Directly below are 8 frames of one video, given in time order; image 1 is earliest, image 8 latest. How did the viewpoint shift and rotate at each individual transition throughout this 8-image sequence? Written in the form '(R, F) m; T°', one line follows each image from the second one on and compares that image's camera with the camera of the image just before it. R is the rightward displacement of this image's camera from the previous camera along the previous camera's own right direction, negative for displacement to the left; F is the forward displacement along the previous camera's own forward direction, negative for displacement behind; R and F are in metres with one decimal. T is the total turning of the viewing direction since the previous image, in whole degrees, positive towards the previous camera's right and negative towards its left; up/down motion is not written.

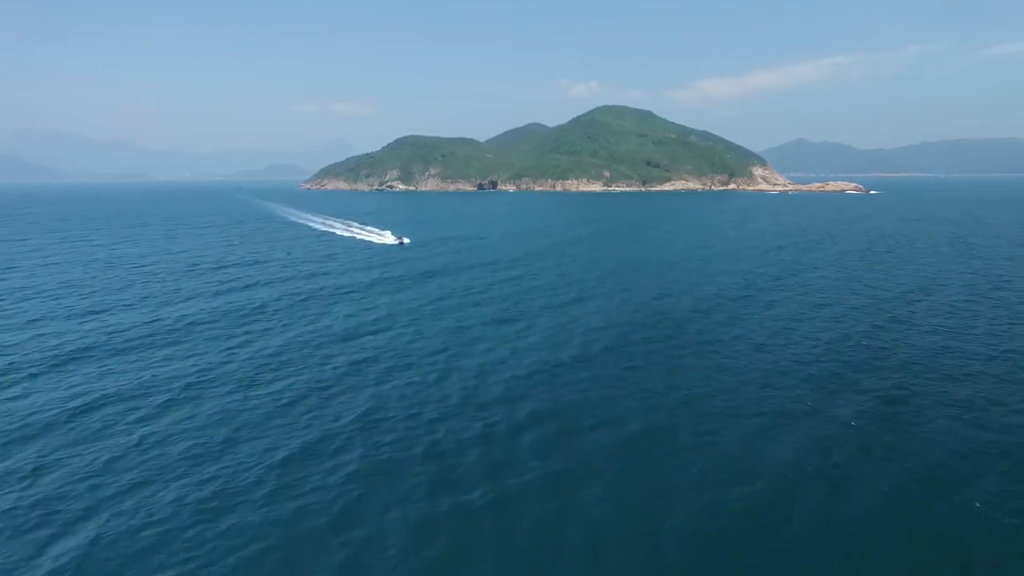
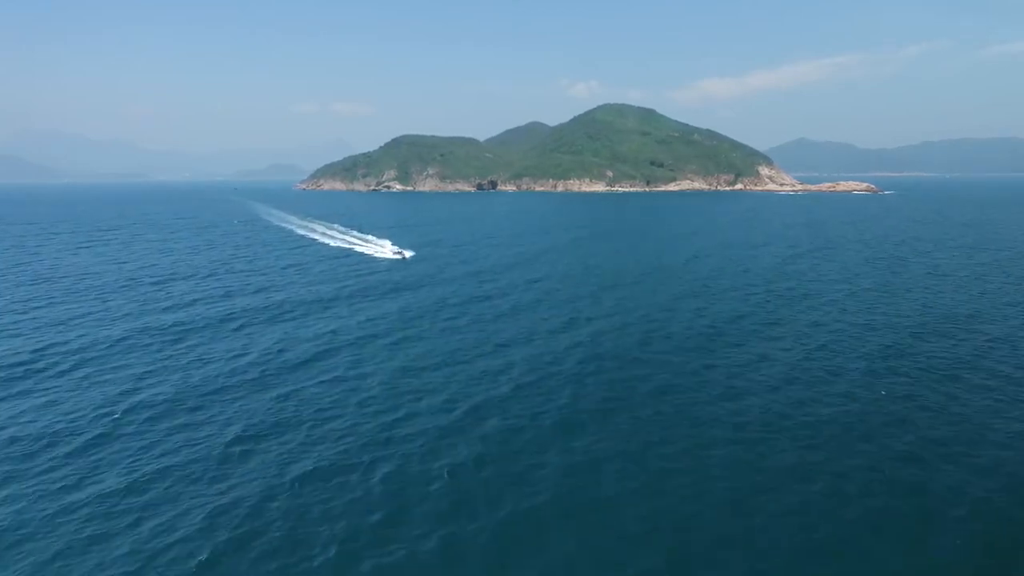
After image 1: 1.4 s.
(+2.1, +14.5) m; 0°
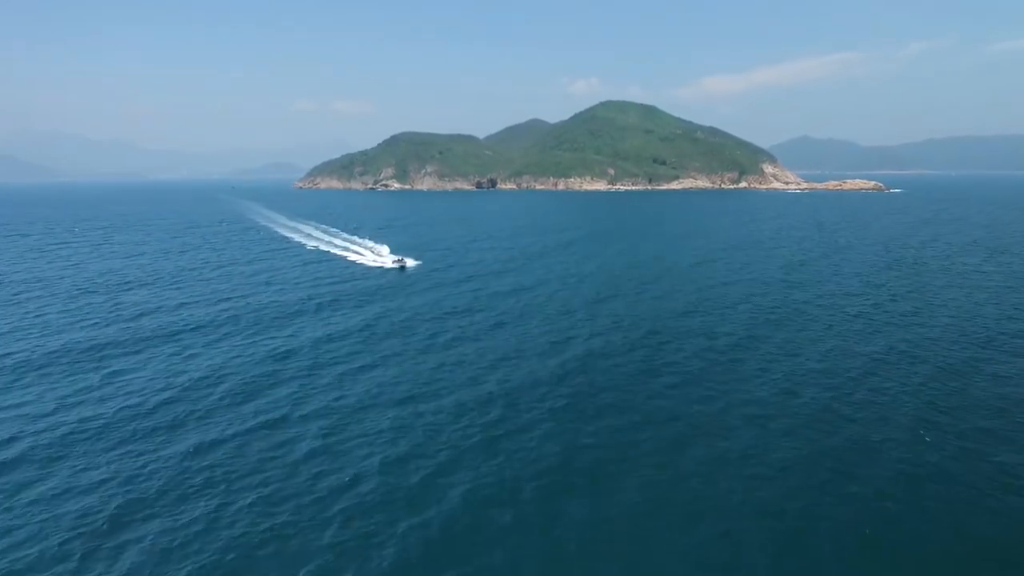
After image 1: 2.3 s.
(+1.4, +9.6) m; 0°
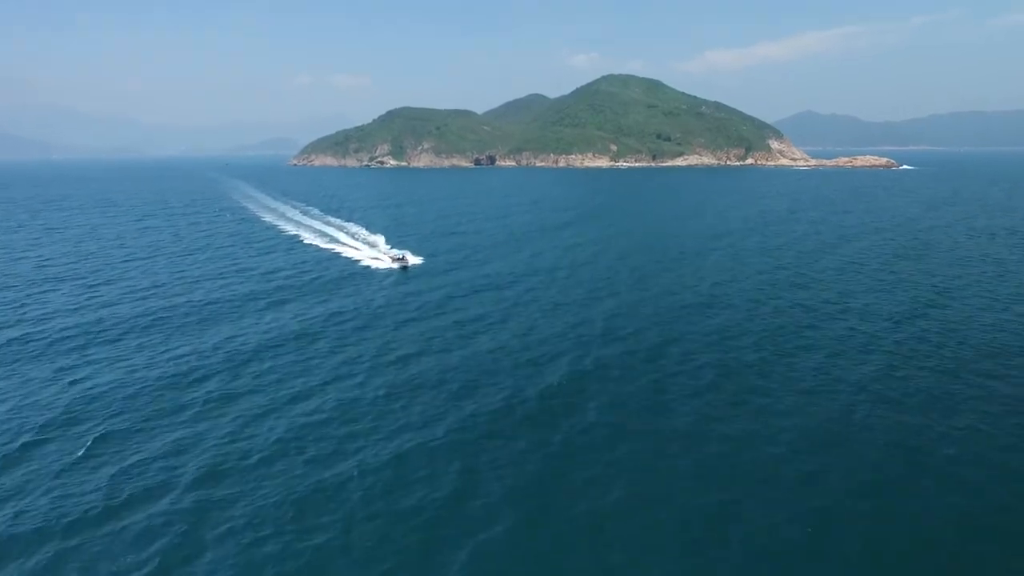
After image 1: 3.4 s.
(+2.0, +12.5) m; 0°
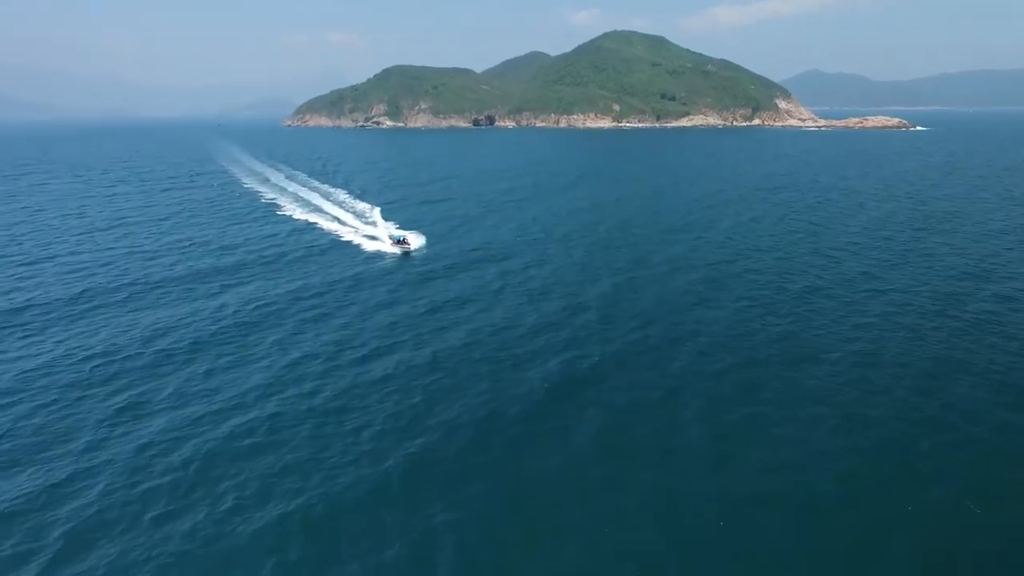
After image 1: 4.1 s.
(+1.2, +8.7) m; 0°
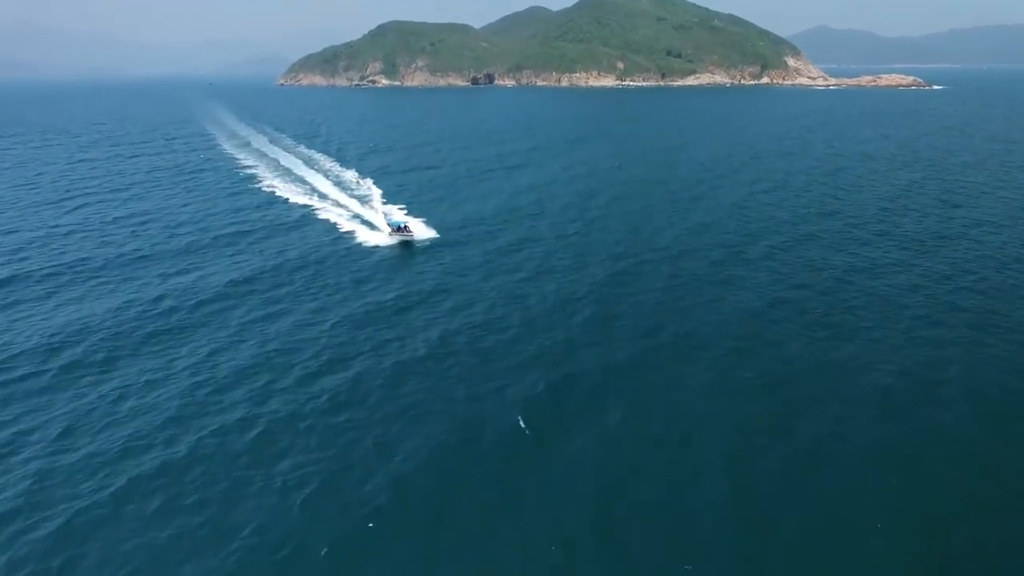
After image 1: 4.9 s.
(+1.2, +8.5) m; 0°
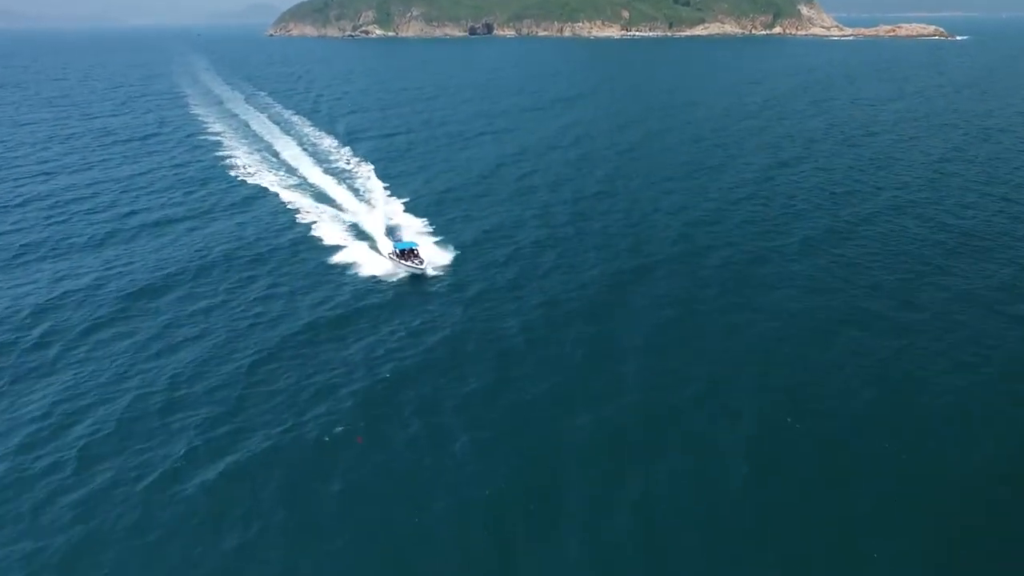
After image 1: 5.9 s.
(+1.5, +11.4) m; 0°
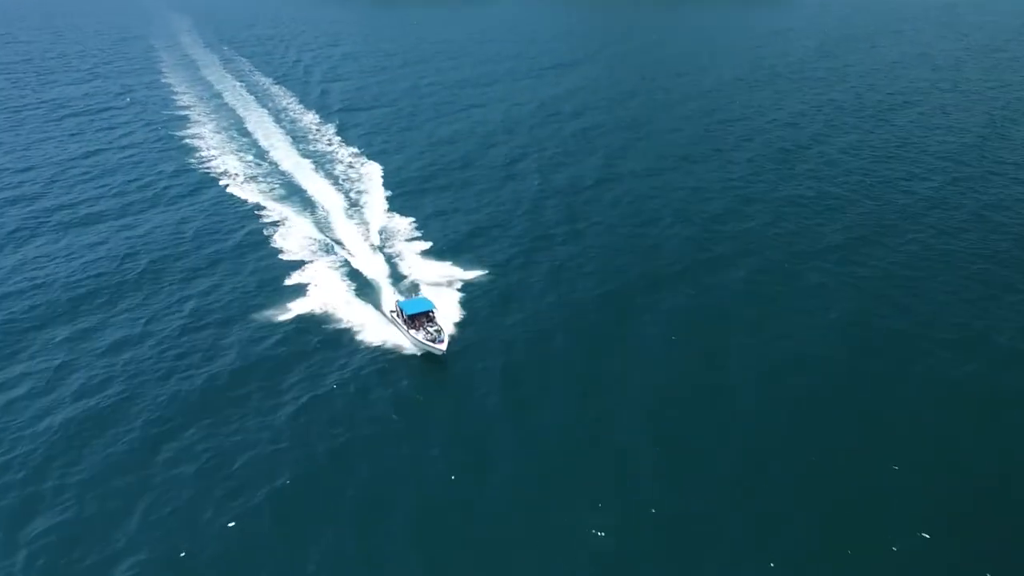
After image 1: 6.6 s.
(+1.0, +8.3) m; 0°
